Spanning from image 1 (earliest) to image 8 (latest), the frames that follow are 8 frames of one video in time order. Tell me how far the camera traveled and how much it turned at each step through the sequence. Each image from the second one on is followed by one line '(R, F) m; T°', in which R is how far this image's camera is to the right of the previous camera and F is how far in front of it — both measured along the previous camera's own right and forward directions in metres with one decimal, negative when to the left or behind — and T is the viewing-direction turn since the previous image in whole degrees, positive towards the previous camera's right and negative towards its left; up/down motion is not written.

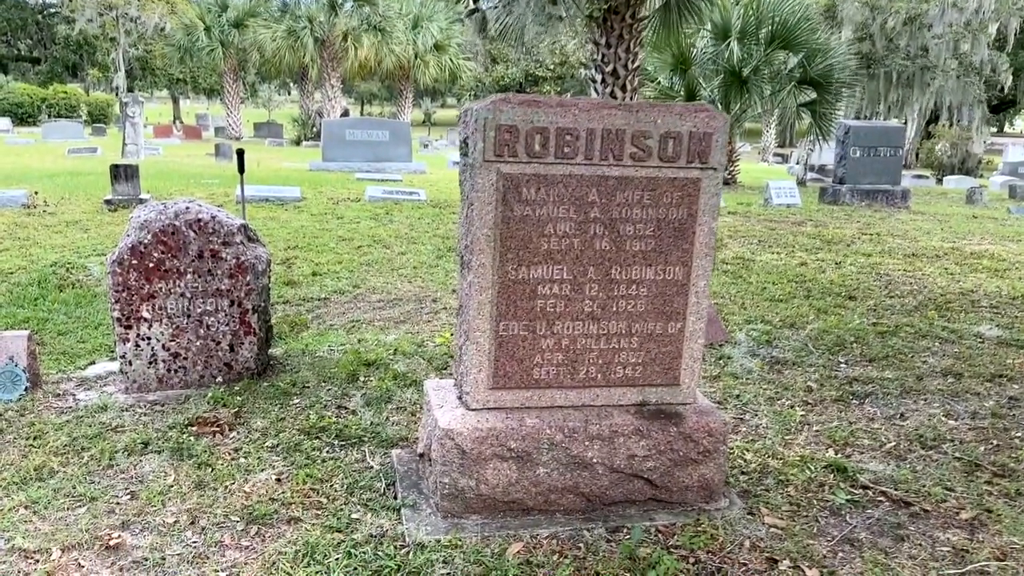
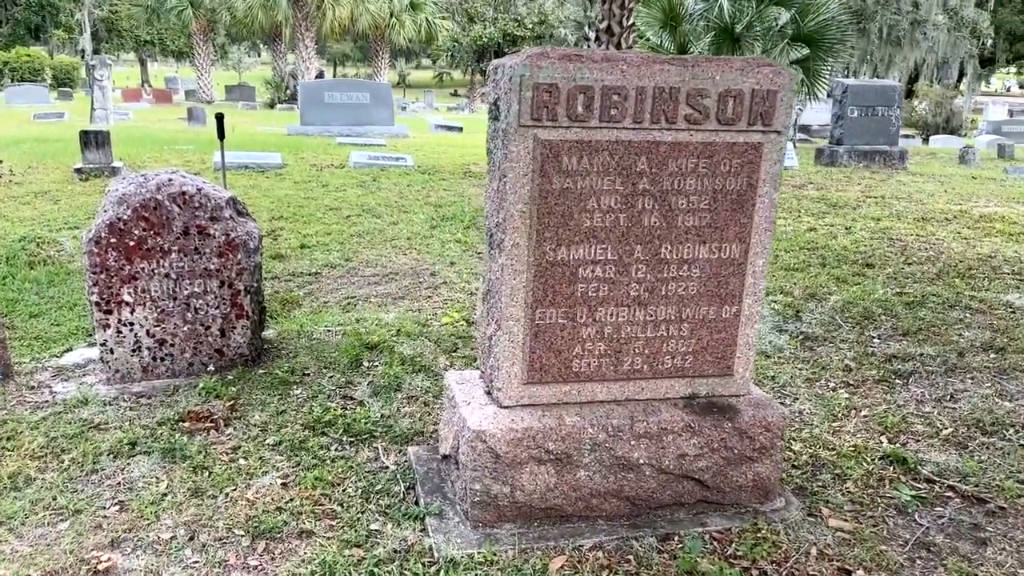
(-0.2, +0.4) m; +1°
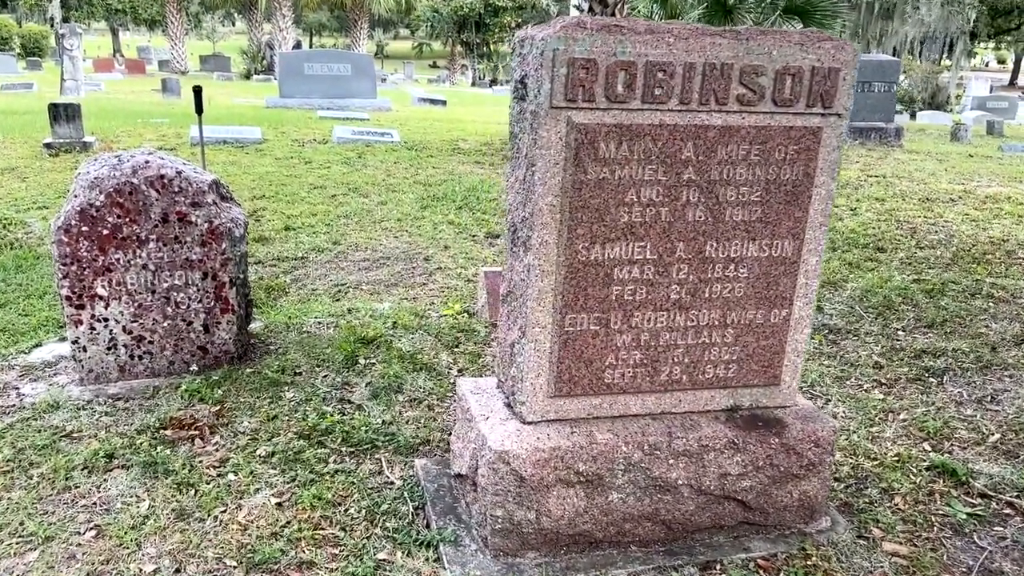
(-0.1, +0.3) m; +1°
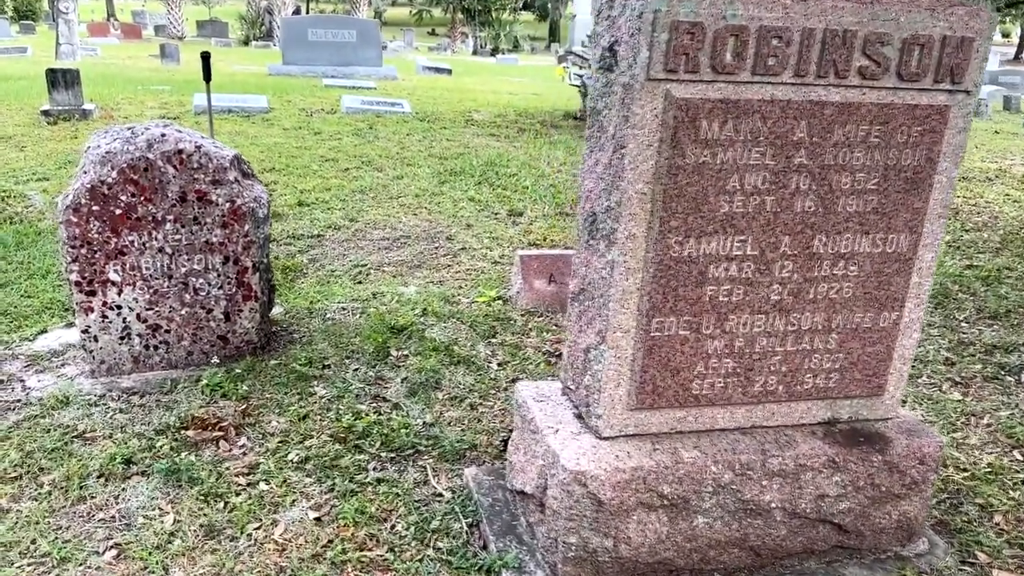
(-0.2, +0.3) m; 0°
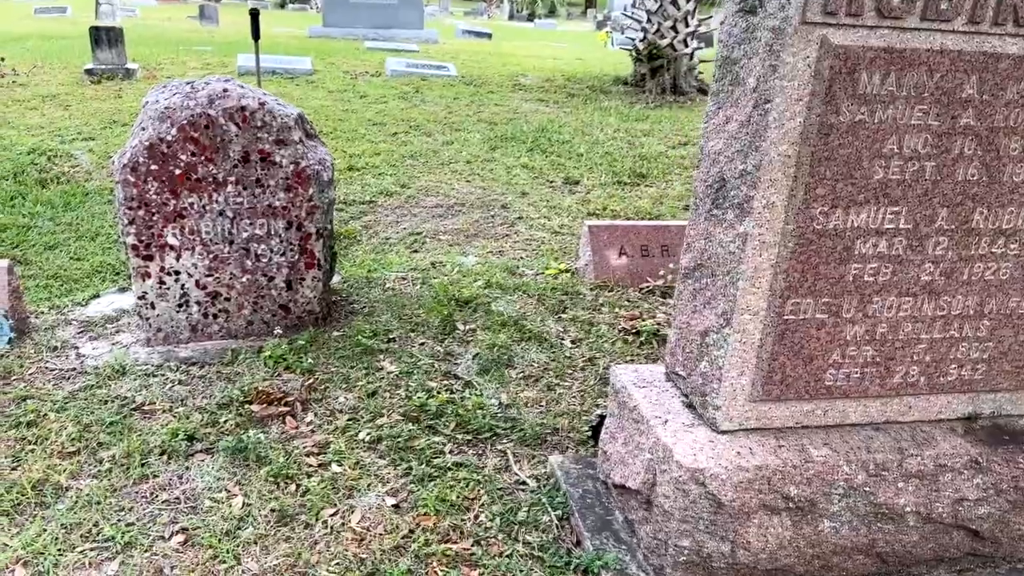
(-0.2, +0.2) m; -2°
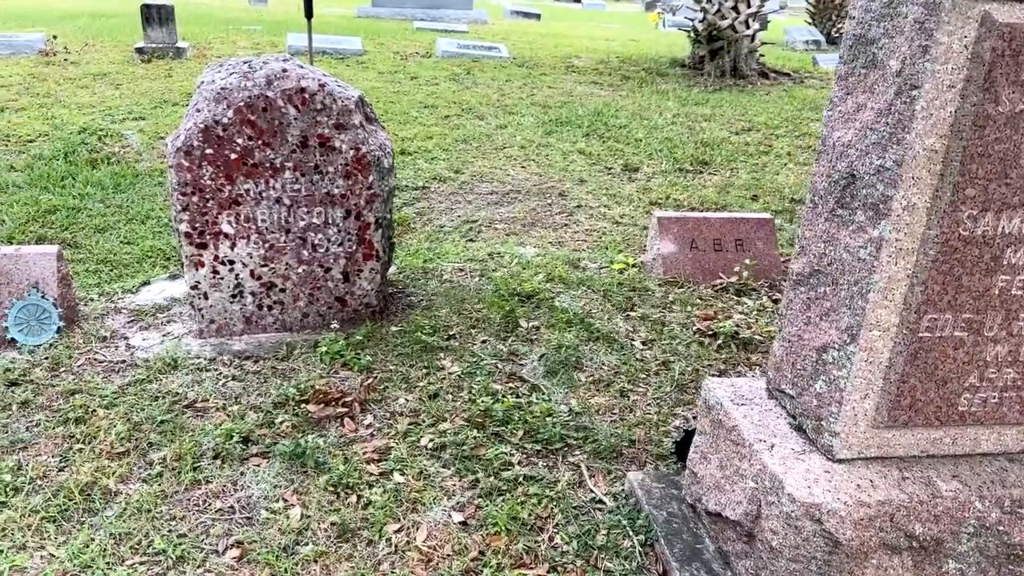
(-0.1, +0.2) m; -3°
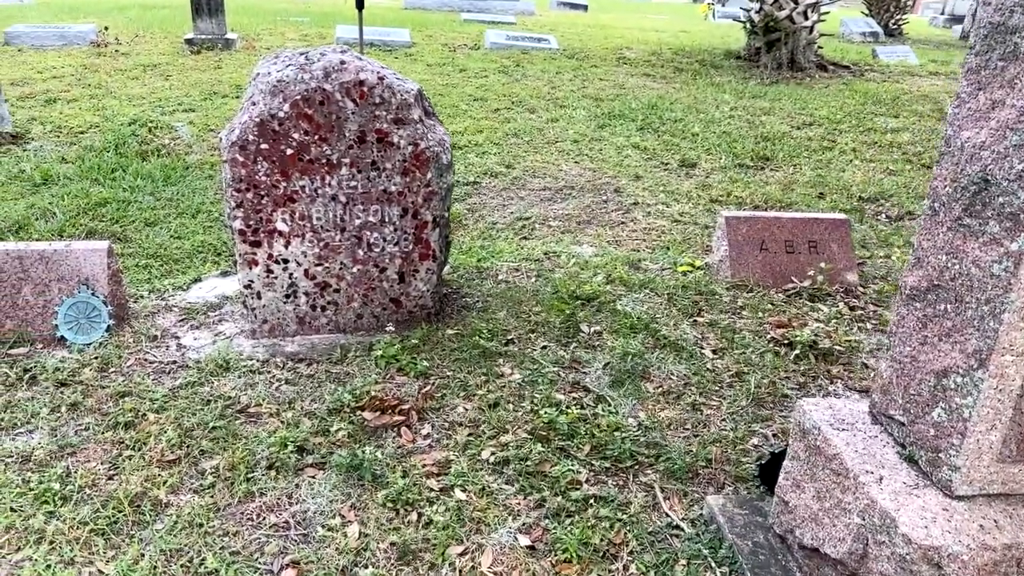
(-0.1, +0.1) m; -3°
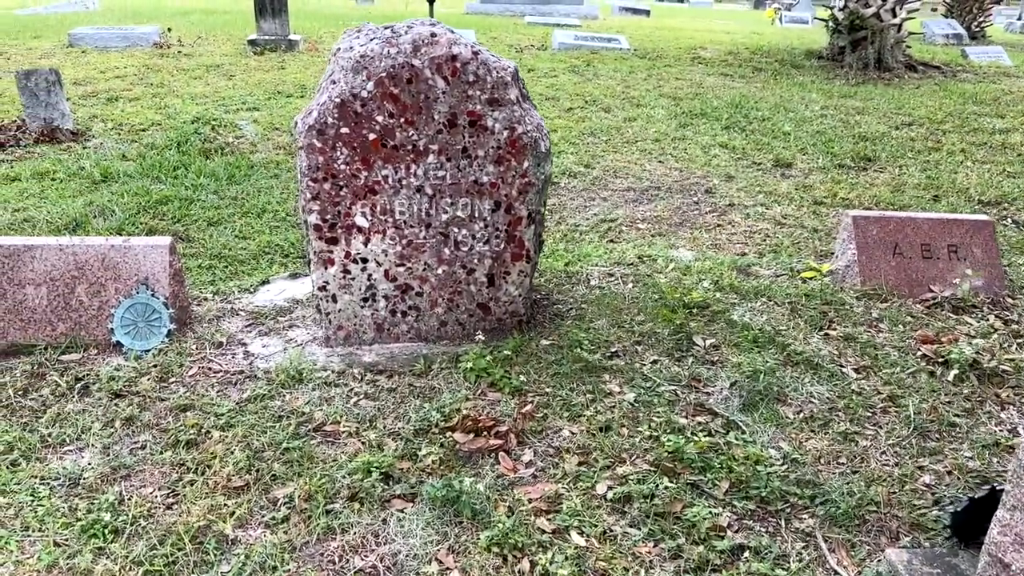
(-0.2, +0.4) m; -3°
